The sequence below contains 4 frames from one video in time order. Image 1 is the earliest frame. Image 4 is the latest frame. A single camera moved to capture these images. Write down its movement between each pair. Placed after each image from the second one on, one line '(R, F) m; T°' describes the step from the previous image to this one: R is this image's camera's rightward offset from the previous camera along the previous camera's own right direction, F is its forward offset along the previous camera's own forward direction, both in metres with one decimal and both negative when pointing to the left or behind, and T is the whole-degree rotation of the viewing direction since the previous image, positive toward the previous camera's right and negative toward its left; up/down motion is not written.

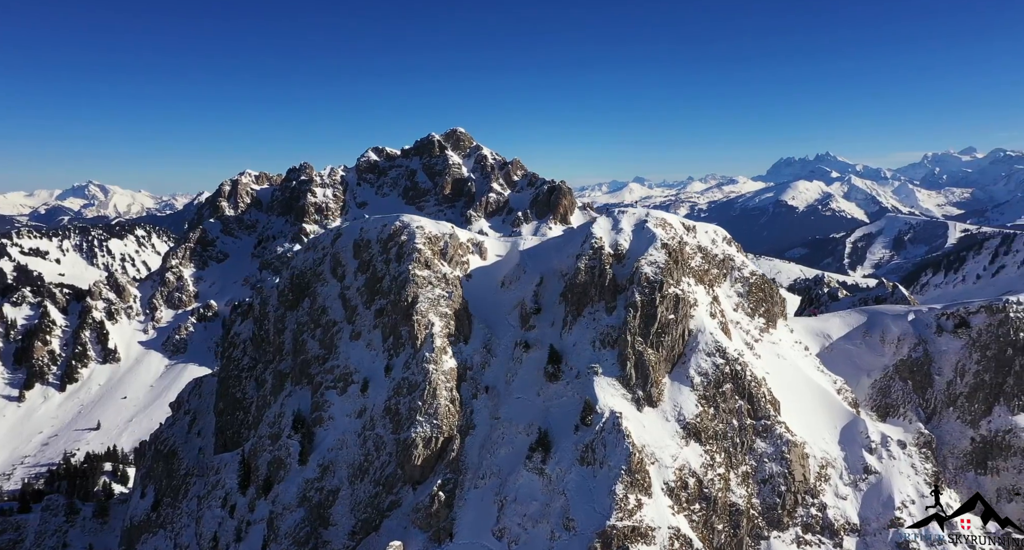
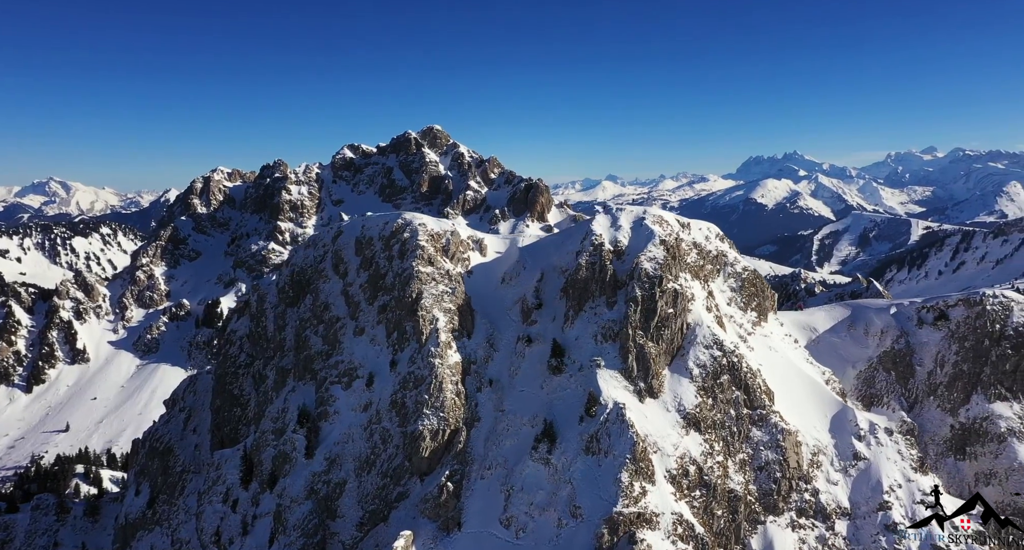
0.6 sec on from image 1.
(-4.4, -2.4) m; +2°
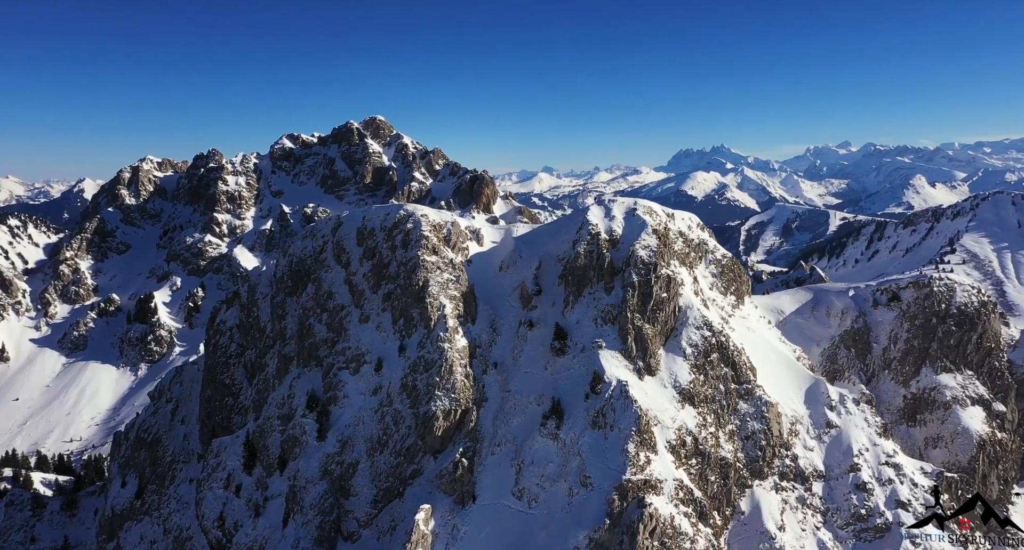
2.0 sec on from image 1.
(-10.6, -5.2) m; +5°
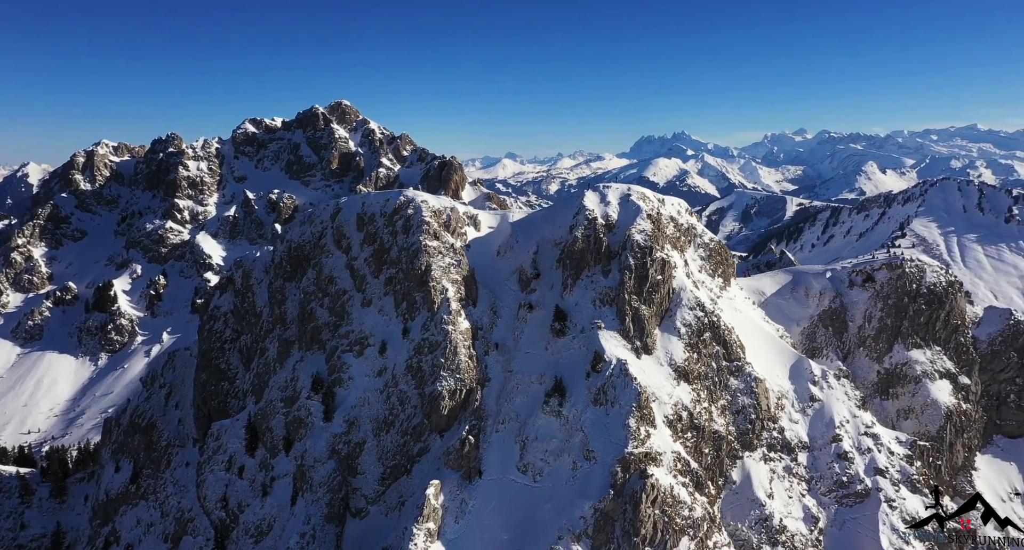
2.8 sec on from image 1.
(-6.1, -3.1) m; +3°
